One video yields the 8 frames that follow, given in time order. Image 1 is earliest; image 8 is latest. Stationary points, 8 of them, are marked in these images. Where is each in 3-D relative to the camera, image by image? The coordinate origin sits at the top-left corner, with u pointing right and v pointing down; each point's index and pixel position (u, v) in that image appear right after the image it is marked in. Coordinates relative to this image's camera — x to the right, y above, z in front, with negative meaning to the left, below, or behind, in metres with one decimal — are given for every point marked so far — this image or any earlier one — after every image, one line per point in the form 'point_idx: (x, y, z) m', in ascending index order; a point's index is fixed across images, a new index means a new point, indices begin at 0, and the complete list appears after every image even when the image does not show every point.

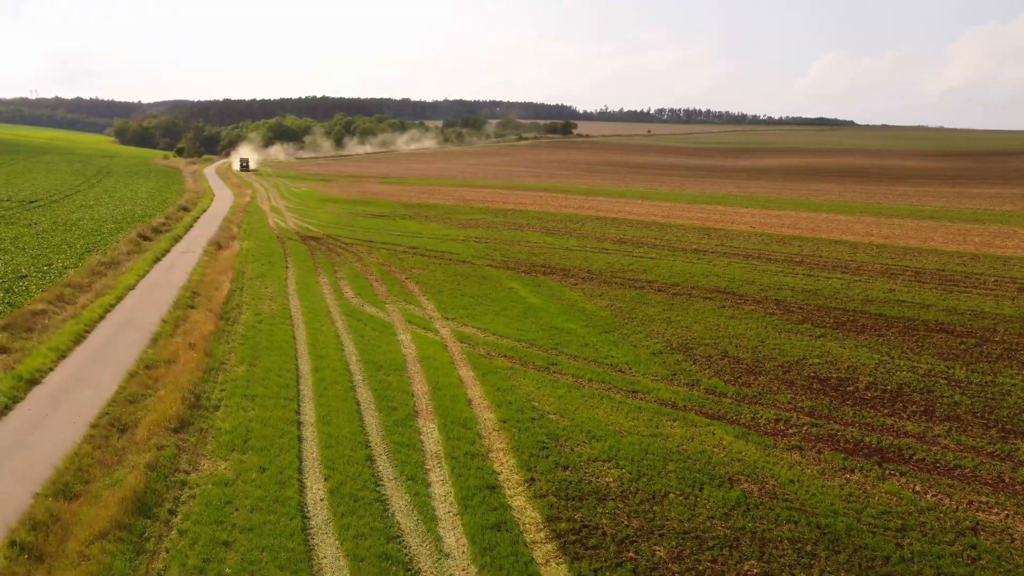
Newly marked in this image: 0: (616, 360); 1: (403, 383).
0: (+2.2, -1.5, +16.6) m
1: (-2.0, -1.8, +15.2) m
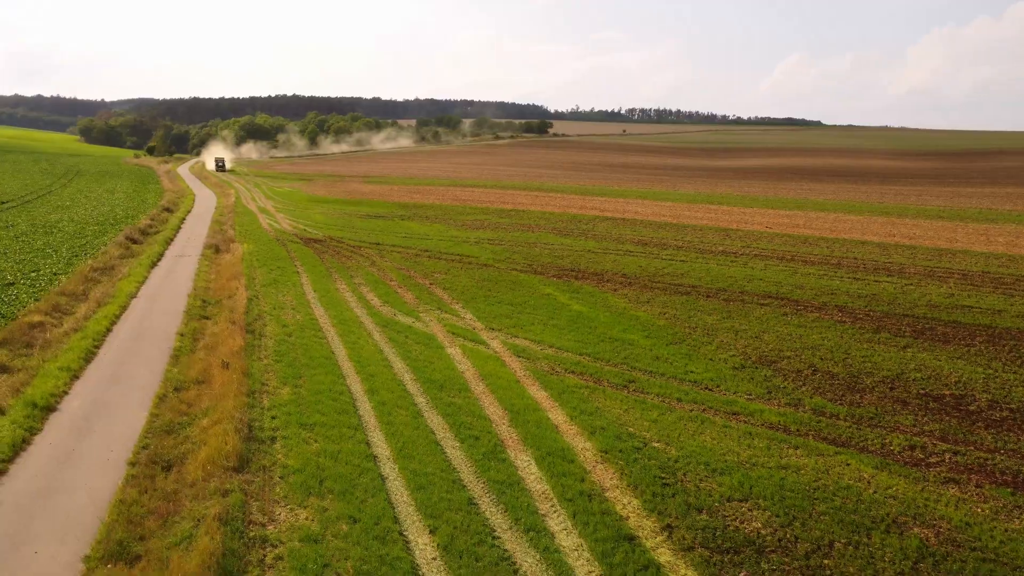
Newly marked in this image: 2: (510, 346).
0: (+3.5, -1.7, +15.1) m
1: (-0.6, -2.0, +13.5) m
2: (0.0, -1.2, +17.5) m
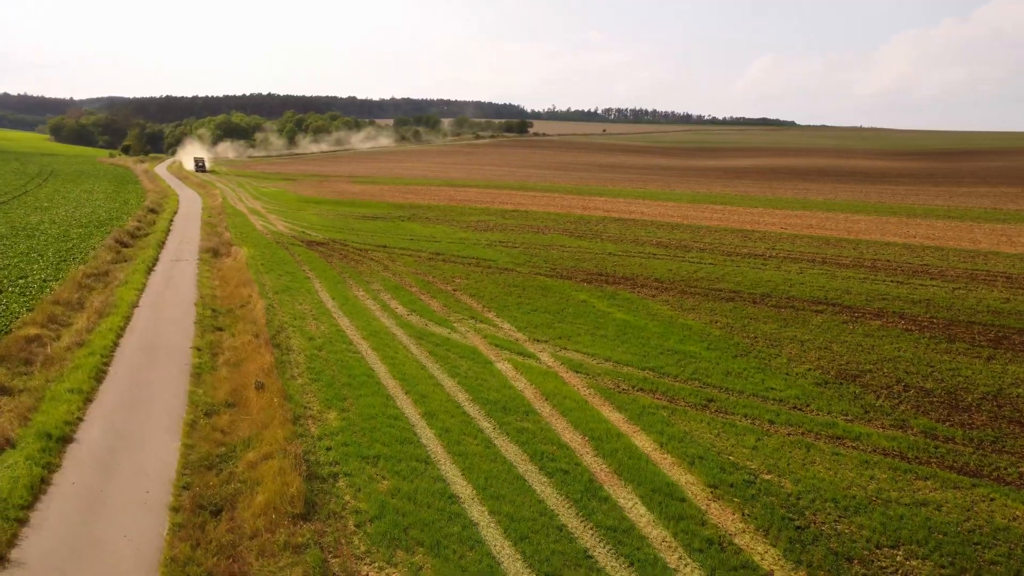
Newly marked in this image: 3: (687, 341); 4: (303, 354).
0: (+4.7, -1.8, +13.8) m
1: (+0.6, -2.2, +12.1) m
2: (+1.0, -1.4, +16.1) m
3: (+3.8, -1.2, +17.4) m
4: (-4.2, -1.3, +16.1) m
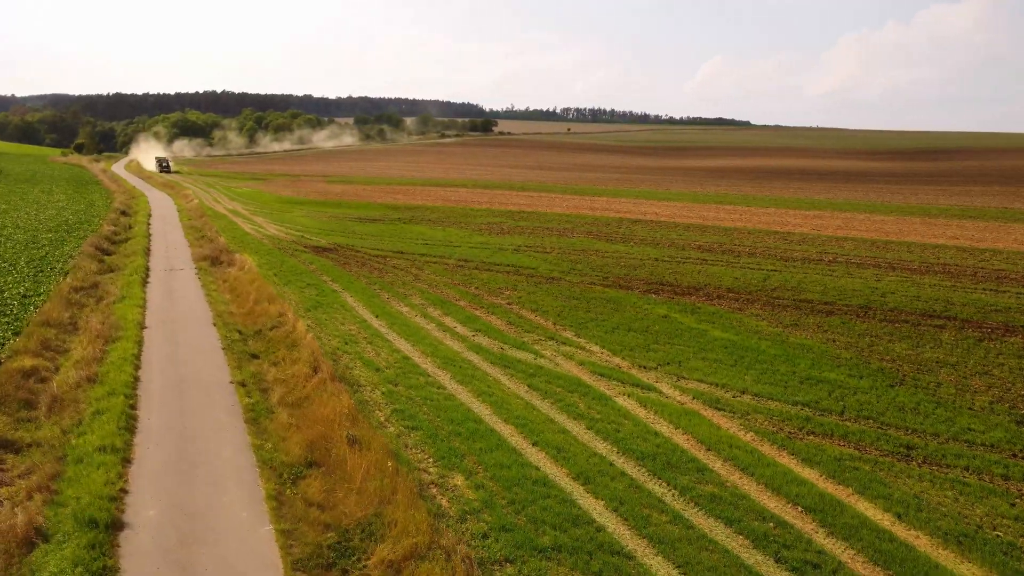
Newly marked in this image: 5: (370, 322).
0: (+6.7, -2.1, +11.4) m
1: (+2.8, -2.5, +9.4) m
2: (+3.0, -1.7, +13.5) m
3: (+5.7, -1.4, +15.0) m
4: (-2.2, -1.7, +13.2) m
5: (-3.2, -0.8, +18.2) m
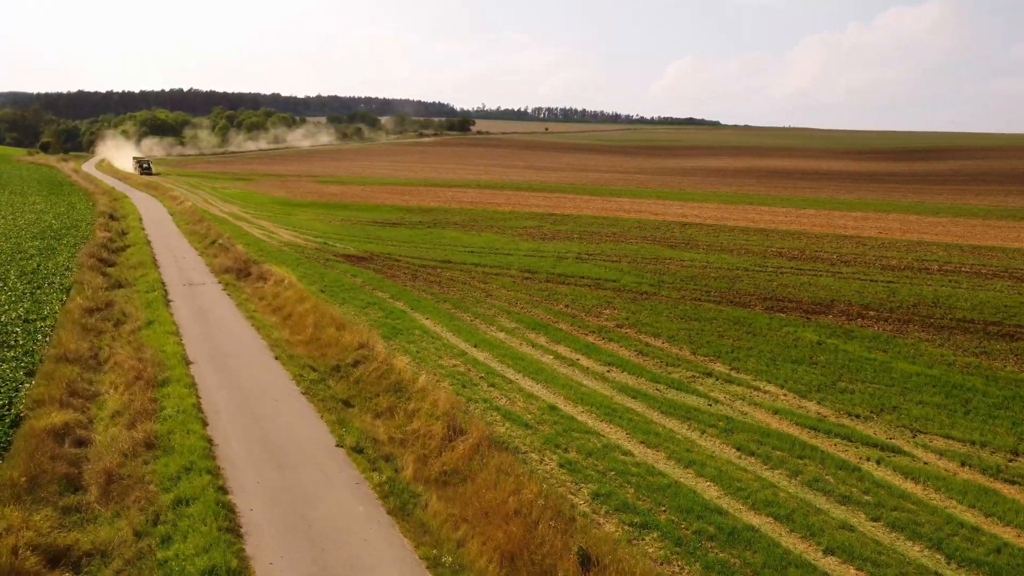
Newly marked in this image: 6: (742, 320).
0: (+9.5, -2.5, +8.5) m
1: (+5.6, -2.9, +6.4) m
2: (+5.6, -2.1, +10.4) m
3: (+8.2, -1.8, +12.0) m
4: (+0.5, -2.1, +9.9) m
5: (-0.8, -1.2, +14.9) m
6: (+5.0, -0.7, +17.6) m
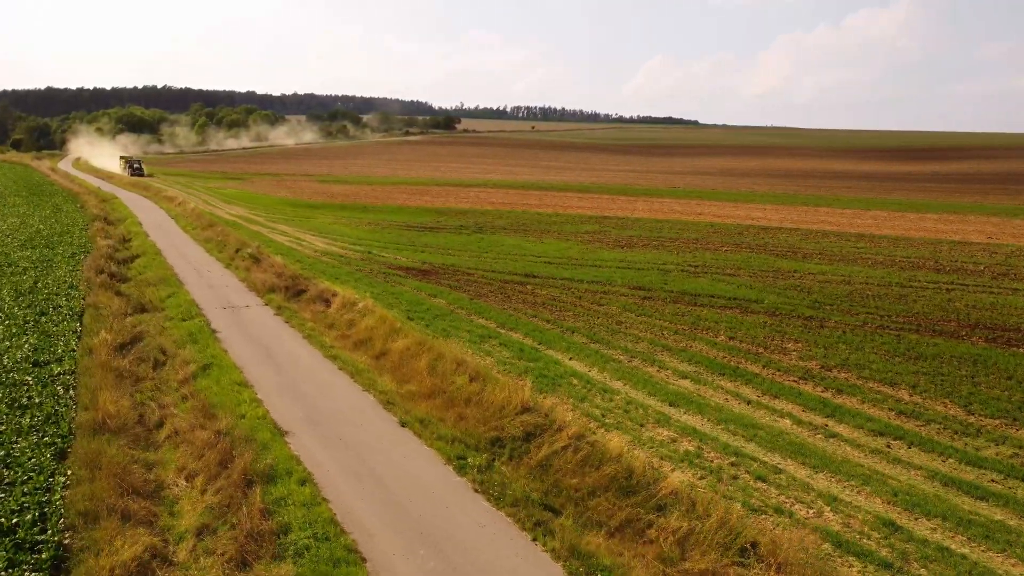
0: (+12.6, -3.0, +4.7) m
1: (+8.8, -3.4, +2.5) m
2: (+8.7, -2.6, +6.5) m
3: (+11.3, -2.3, +8.2) m
4: (+3.6, -2.6, +5.9) m
5: (+2.2, -1.7, +10.8) m
6: (+7.8, -1.2, +13.6) m
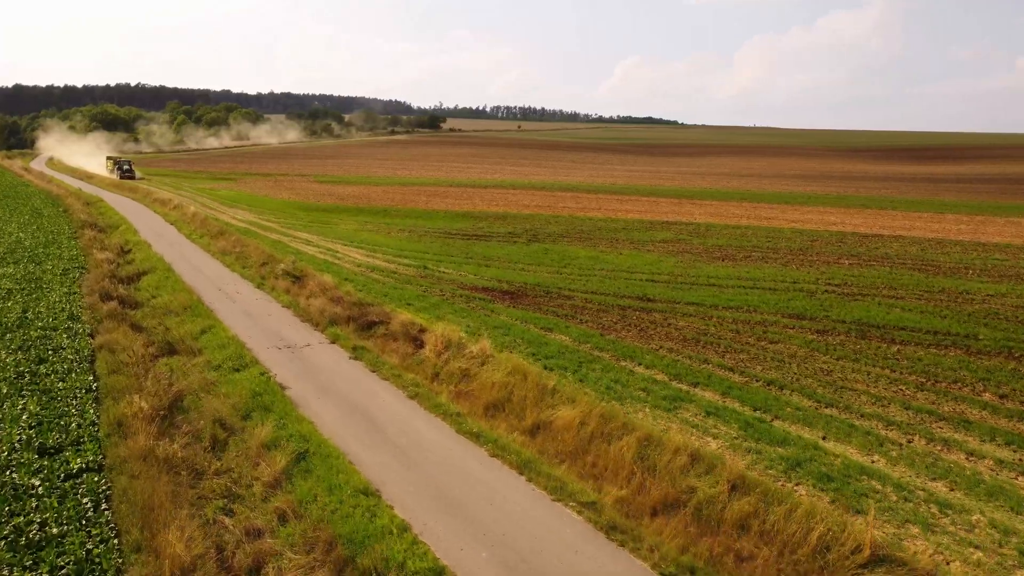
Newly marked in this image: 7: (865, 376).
0: (+15.6, -3.5, +0.9) m
1: (+11.8, -3.9, -1.4) m
2: (+11.6, -3.2, +2.6) m
3: (+14.1, -2.8, +4.3) m
4: (+6.5, -3.2, +1.8) m
5: (+4.9, -2.3, +6.7) m
6: (+10.5, -1.7, +9.7) m
7: (+5.2, -1.3, +12.0) m
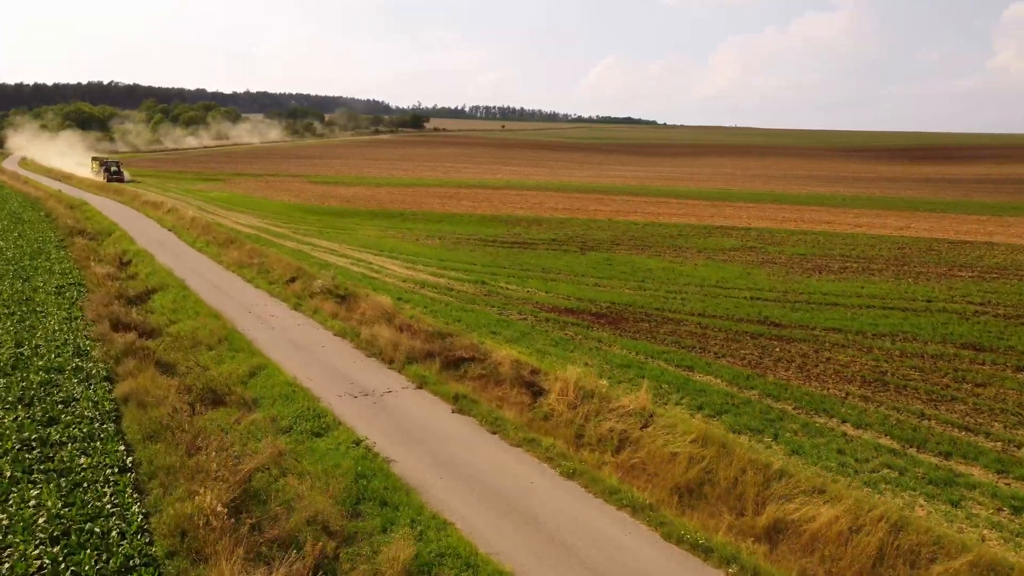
0: (+17.9, -3.8, -1.5) m
1: (+14.2, -4.3, -4.0) m
2: (+13.9, -3.5, 0.0) m
3: (+16.3, -3.2, +1.8) m
4: (+8.8, -3.6, -0.9) m
5: (+7.1, -2.7, +3.9) m
6: (+12.6, -2.1, +7.1) m
7: (+7.2, -1.7, +9.3) m
